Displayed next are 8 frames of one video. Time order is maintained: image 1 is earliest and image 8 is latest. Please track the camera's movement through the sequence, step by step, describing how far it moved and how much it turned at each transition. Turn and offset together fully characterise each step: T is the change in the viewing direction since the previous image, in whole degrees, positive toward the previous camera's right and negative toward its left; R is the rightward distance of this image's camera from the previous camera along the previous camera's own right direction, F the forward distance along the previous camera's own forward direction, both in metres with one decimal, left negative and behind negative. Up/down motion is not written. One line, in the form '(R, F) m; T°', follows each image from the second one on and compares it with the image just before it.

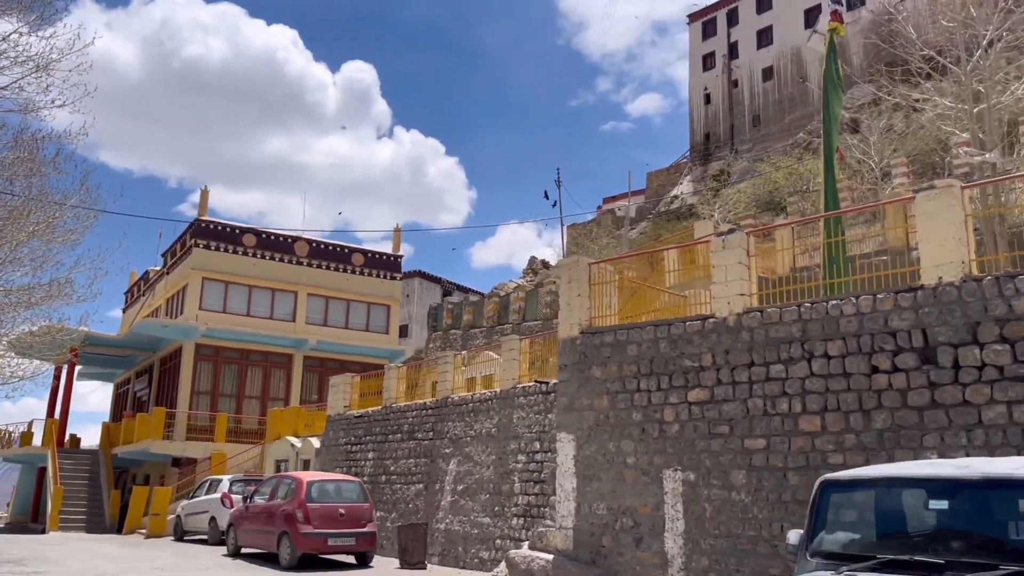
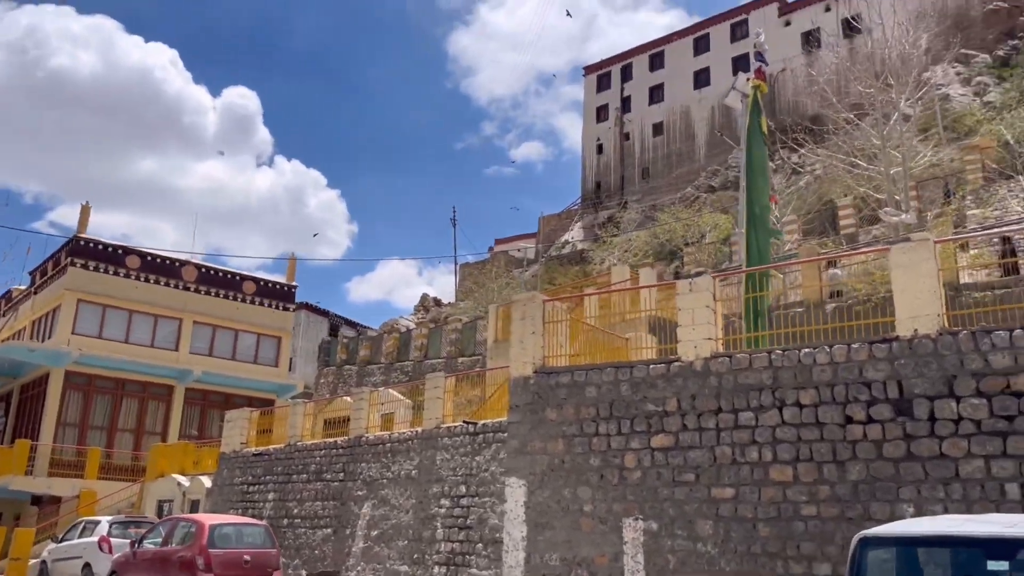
(-0.7, +0.4) m; +8°
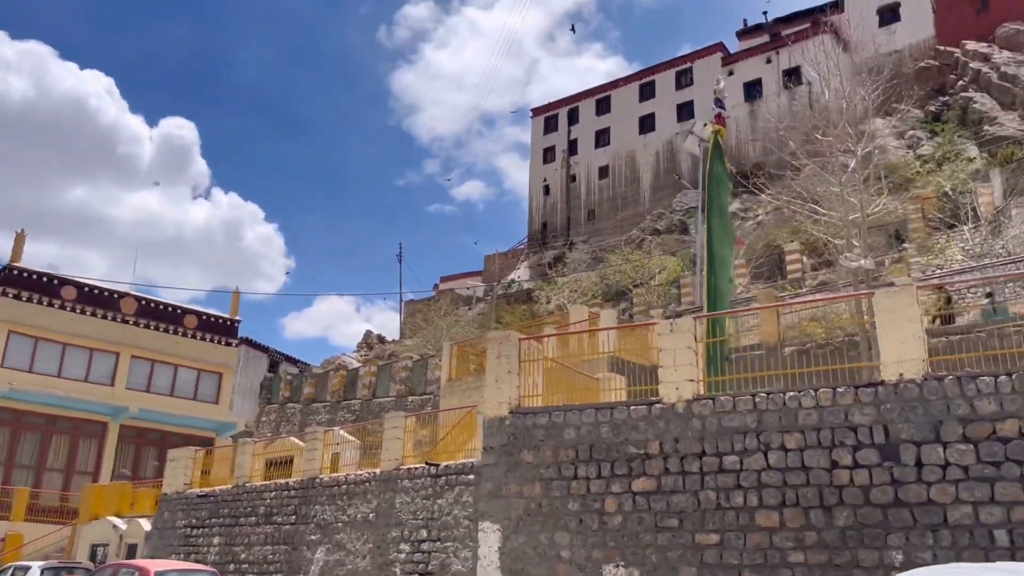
(-0.3, +0.2) m; +4°
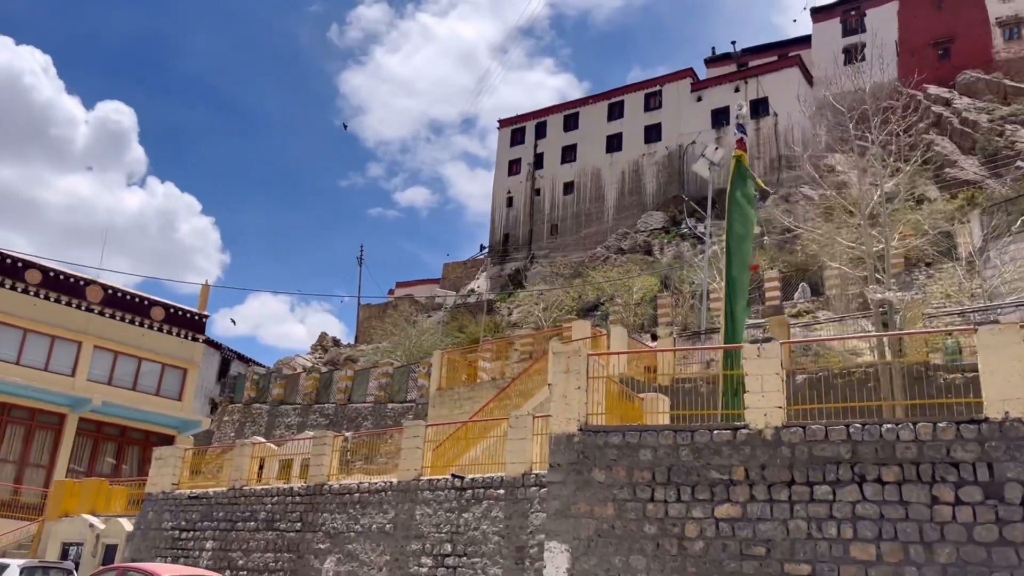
(-1.2, +0.2) m; +4°
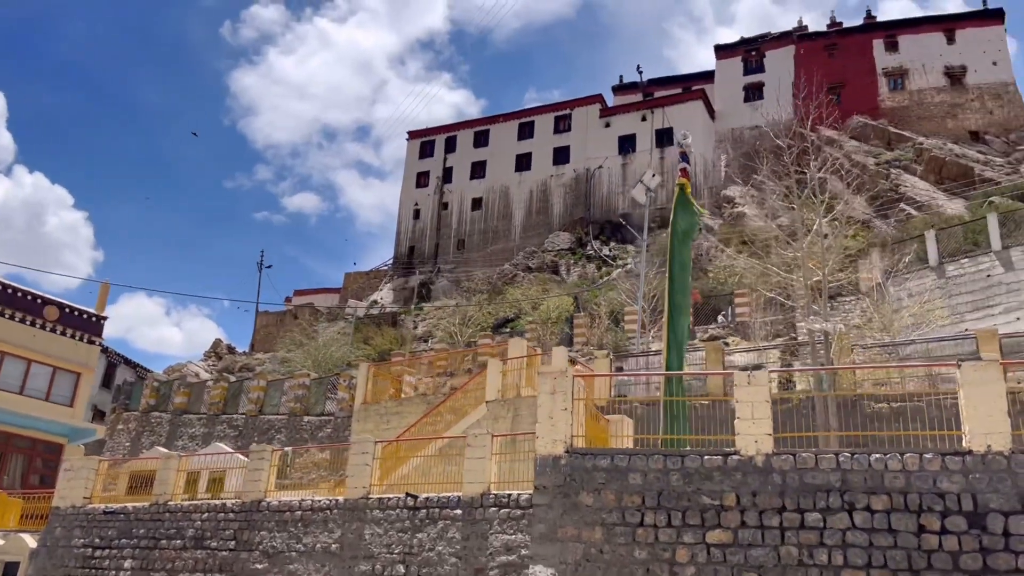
(-0.9, +0.2) m; +7°
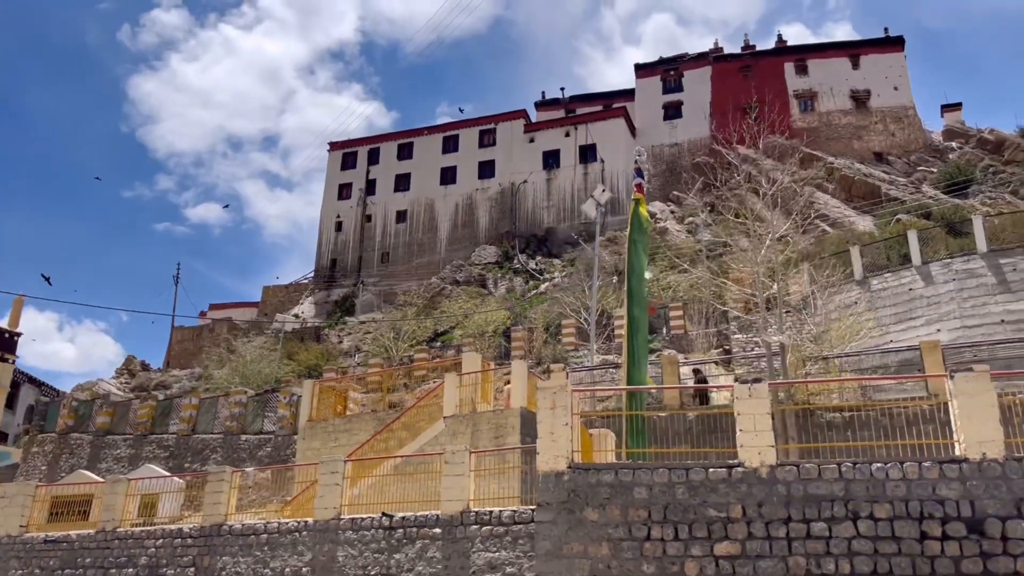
(-0.8, +0.1) m; +6°
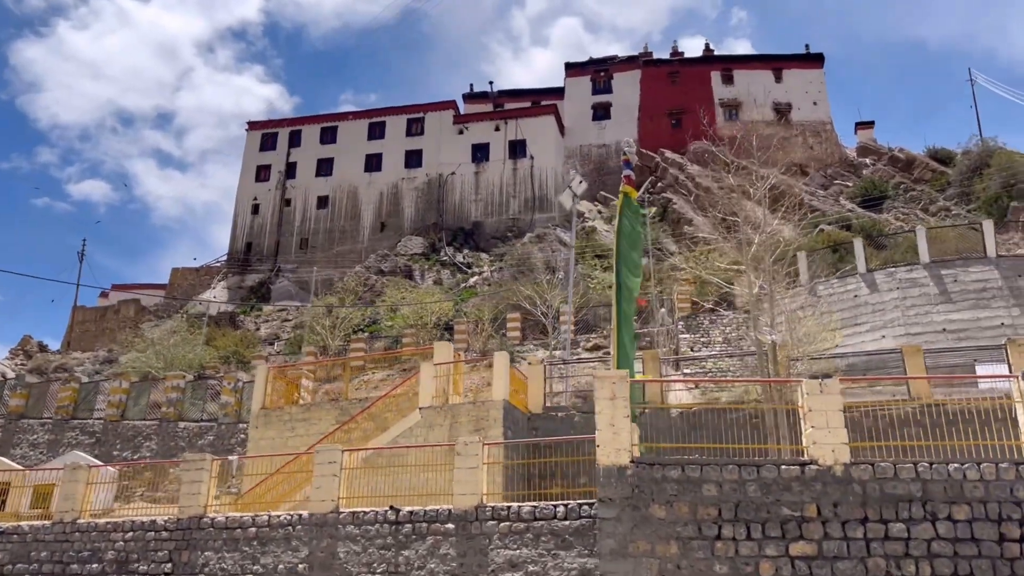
(-1.3, +0.6) m; +6°
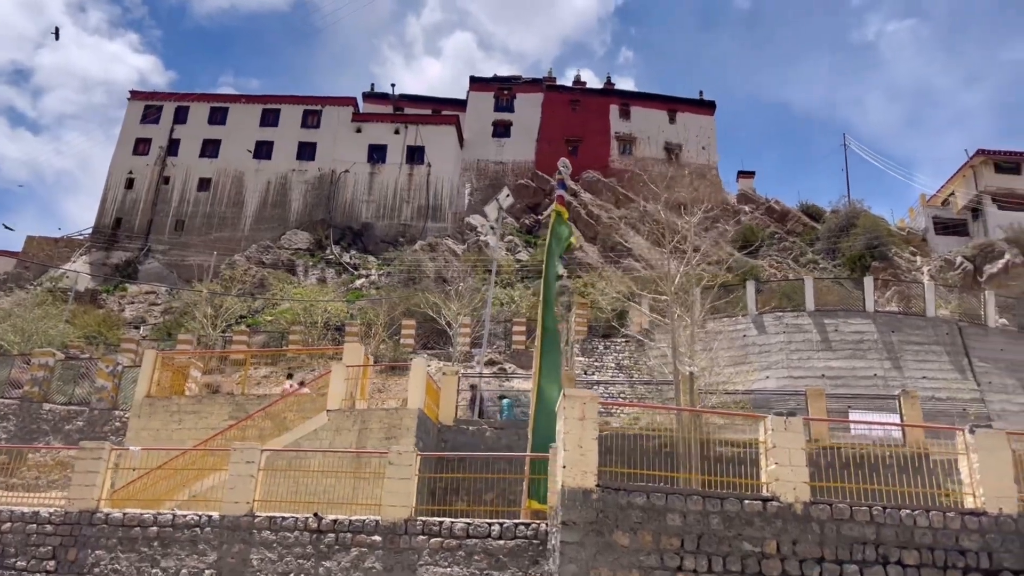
(-0.9, +0.3) m; +9°
